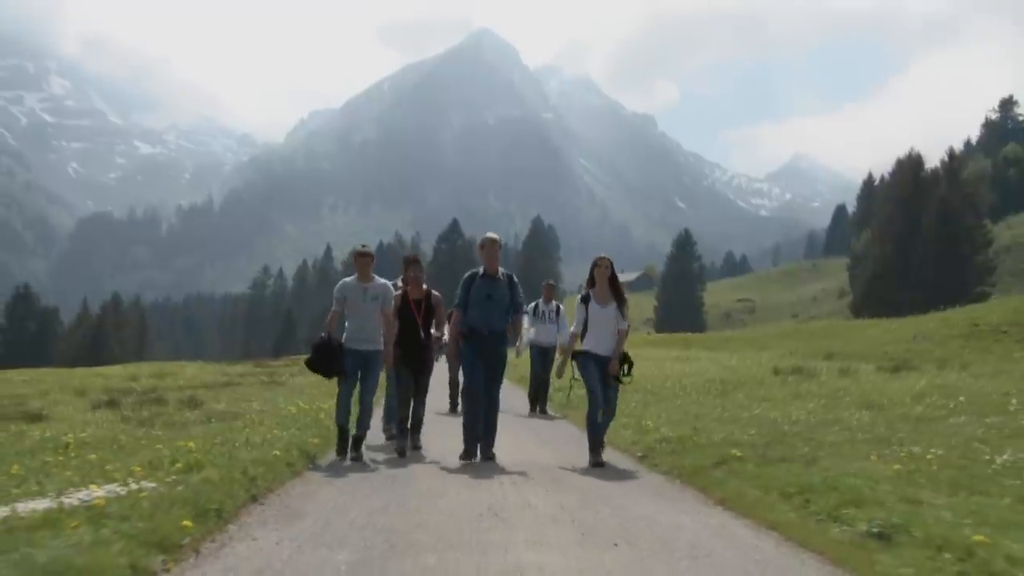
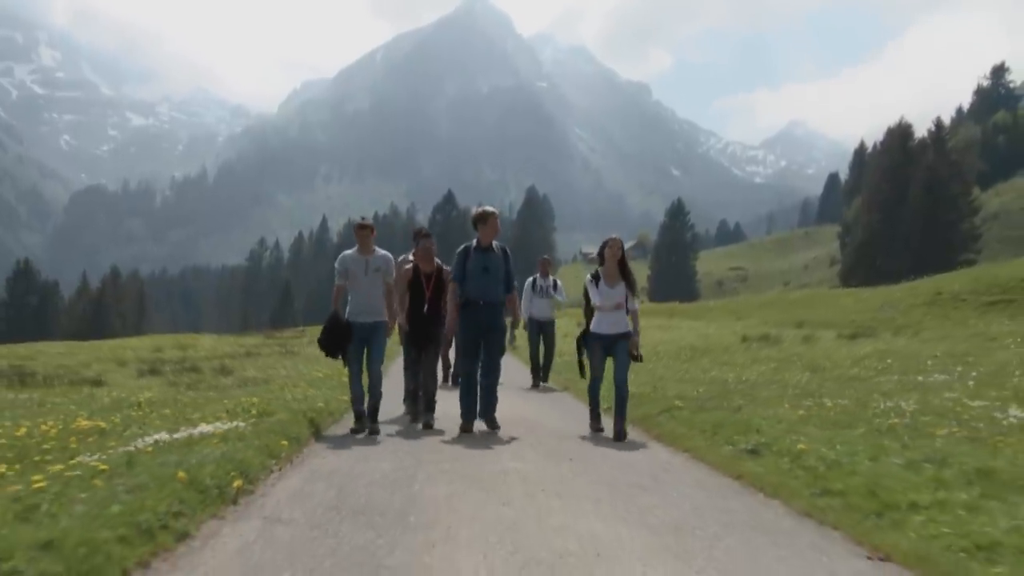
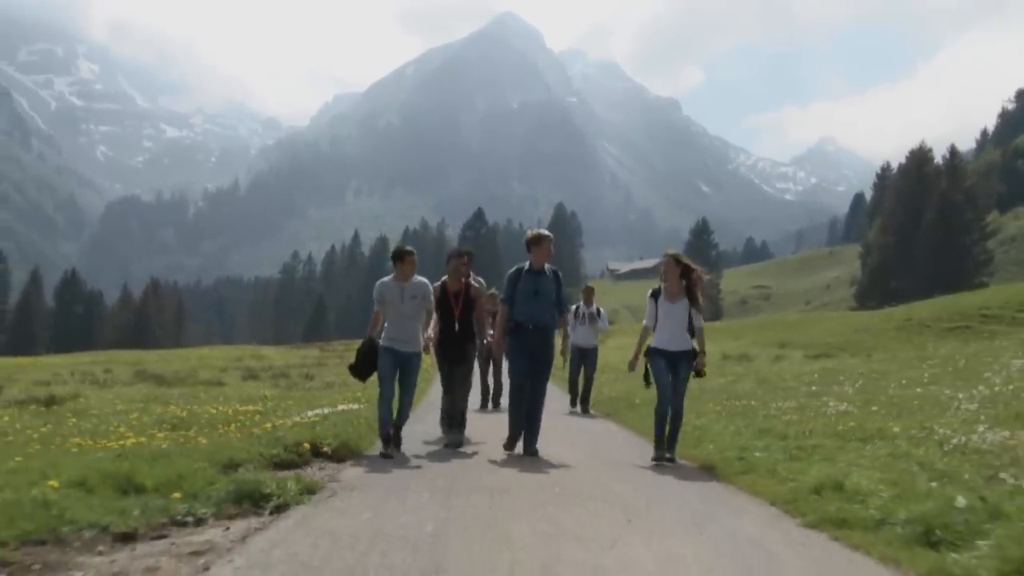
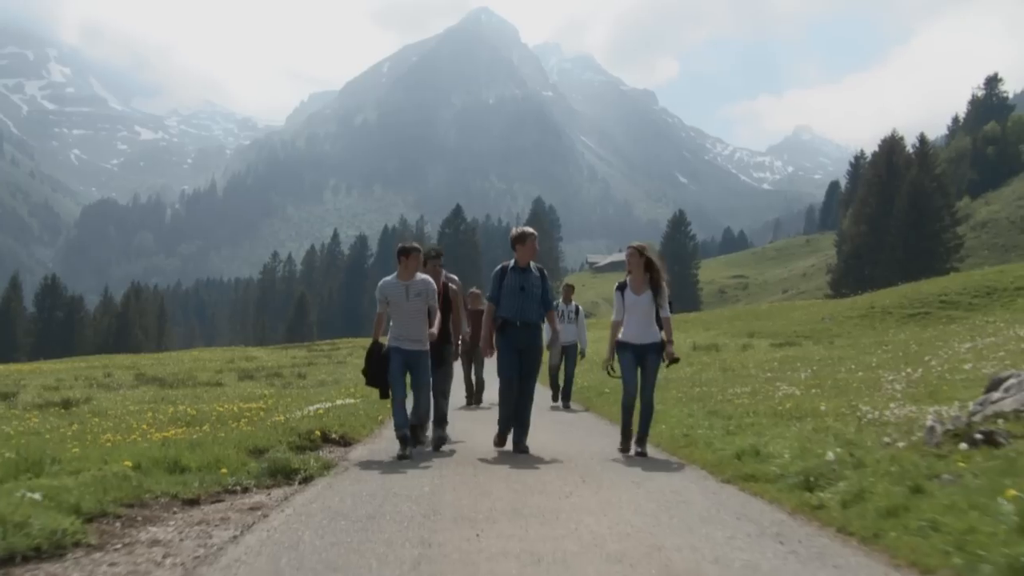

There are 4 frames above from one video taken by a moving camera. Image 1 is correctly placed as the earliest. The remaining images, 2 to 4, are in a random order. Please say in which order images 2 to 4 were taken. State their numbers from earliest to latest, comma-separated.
2, 3, 4
